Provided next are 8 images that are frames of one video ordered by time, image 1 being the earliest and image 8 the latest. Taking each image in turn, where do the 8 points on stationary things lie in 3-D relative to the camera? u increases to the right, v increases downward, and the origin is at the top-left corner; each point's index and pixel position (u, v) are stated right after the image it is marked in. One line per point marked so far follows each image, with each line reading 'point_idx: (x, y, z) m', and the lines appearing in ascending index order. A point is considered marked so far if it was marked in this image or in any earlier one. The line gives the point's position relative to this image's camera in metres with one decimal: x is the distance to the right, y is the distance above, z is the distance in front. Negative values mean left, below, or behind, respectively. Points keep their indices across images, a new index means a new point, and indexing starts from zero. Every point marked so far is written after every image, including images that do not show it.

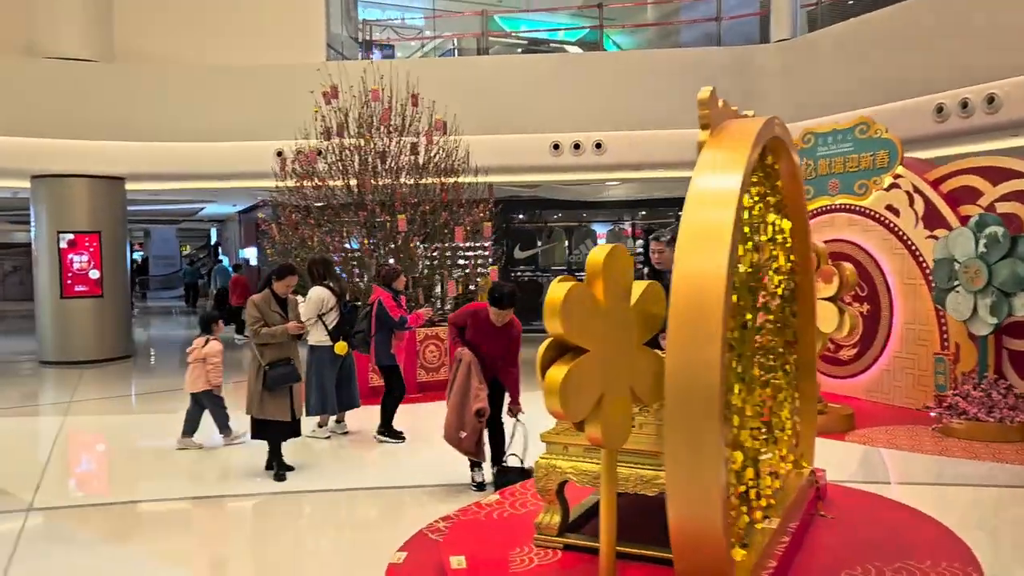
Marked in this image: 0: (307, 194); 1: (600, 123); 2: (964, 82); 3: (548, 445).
0: (-1.6, +0.8, +6.7) m
1: (+0.9, +1.8, +8.9) m
2: (+3.8, +1.7, +6.9) m
3: (+0.1, -0.5, +2.7) m
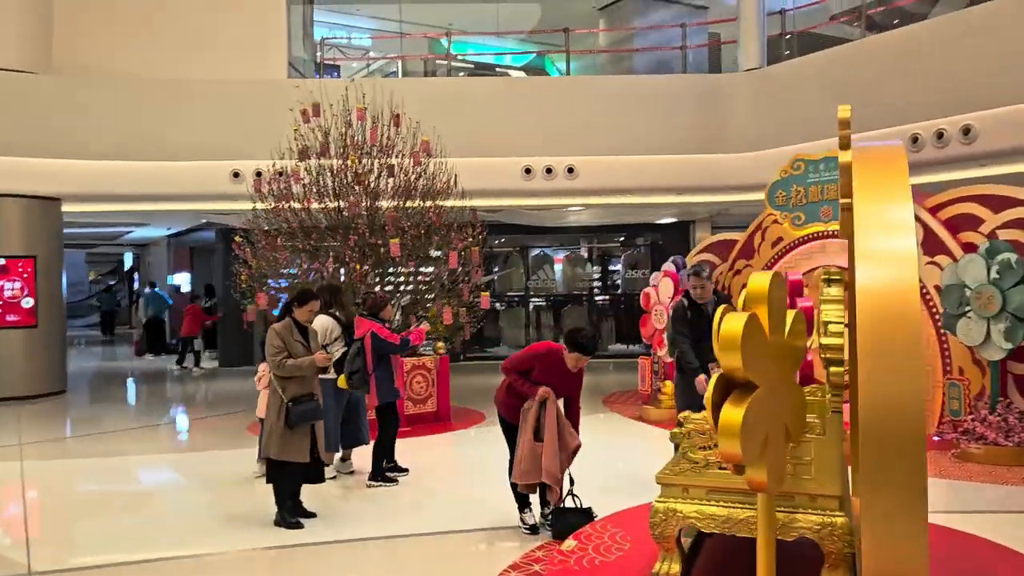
0: (-1.7, +0.5, +6.3) m
1: (+0.6, +1.5, +8.8) m
2: (+3.7, +1.5, +7.1) m
3: (+0.5, -0.6, +2.5) m
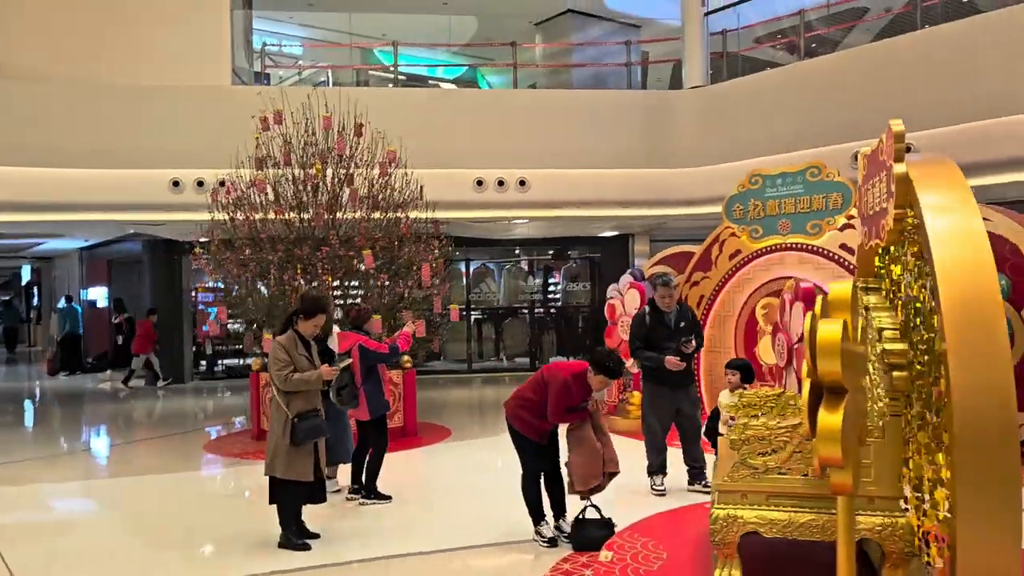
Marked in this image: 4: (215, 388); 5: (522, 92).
0: (-1.9, +0.4, +6.1) m
1: (+0.1, +1.3, +8.8) m
2: (+3.3, +1.4, +7.5) m
3: (+0.6, -0.6, +2.5) m
4: (-4.0, -1.3, +11.2) m
5: (0.0, +2.1, +8.8) m
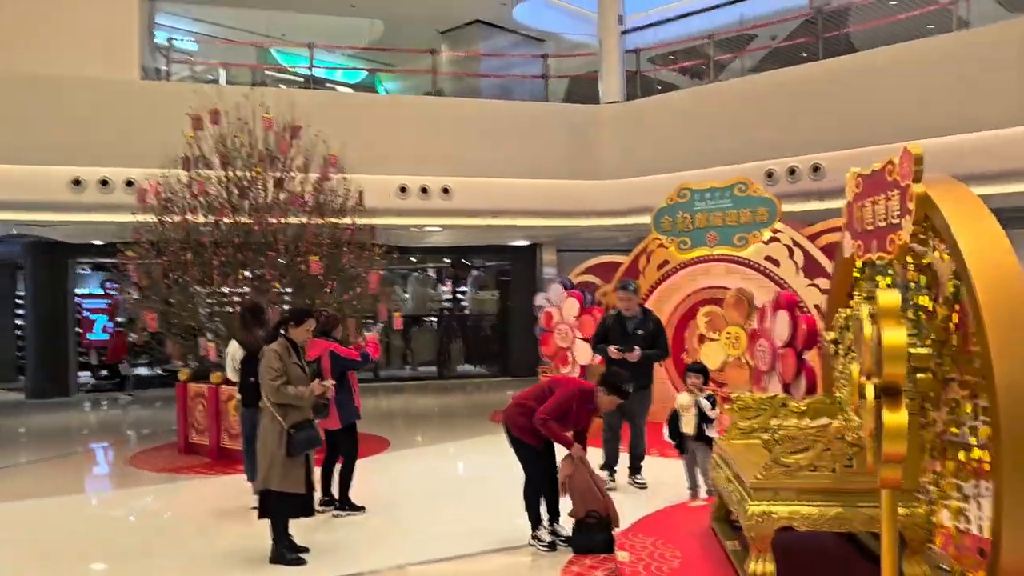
0: (-2.3, +0.4, +5.8) m
1: (-0.7, +1.3, +8.8) m
2: (+2.7, +1.3, +8.0) m
3: (+0.8, -0.7, +2.7) m
4: (-5.2, -1.4, +10.5) m
5: (-0.8, +2.0, +8.8) m
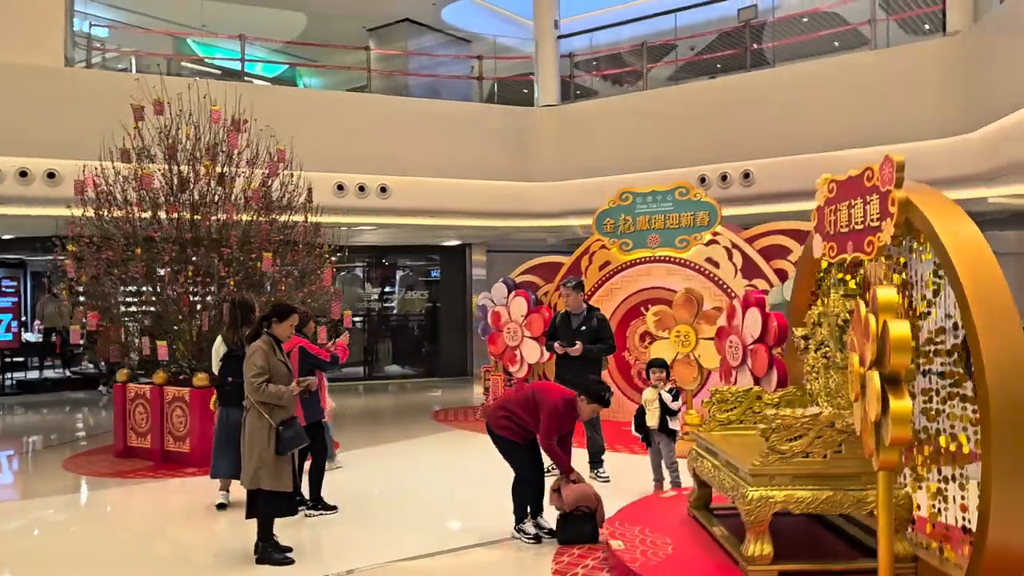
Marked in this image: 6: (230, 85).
0: (-2.6, +0.4, +5.6) m
1: (-1.4, +1.3, +8.7) m
2: (+2.1, +1.3, +8.4) m
3: (+0.8, -0.7, +2.8) m
4: (-6.0, -1.4, +9.9) m
5: (-1.4, +2.0, +8.7) m
6: (-2.7, +2.0, +8.1) m
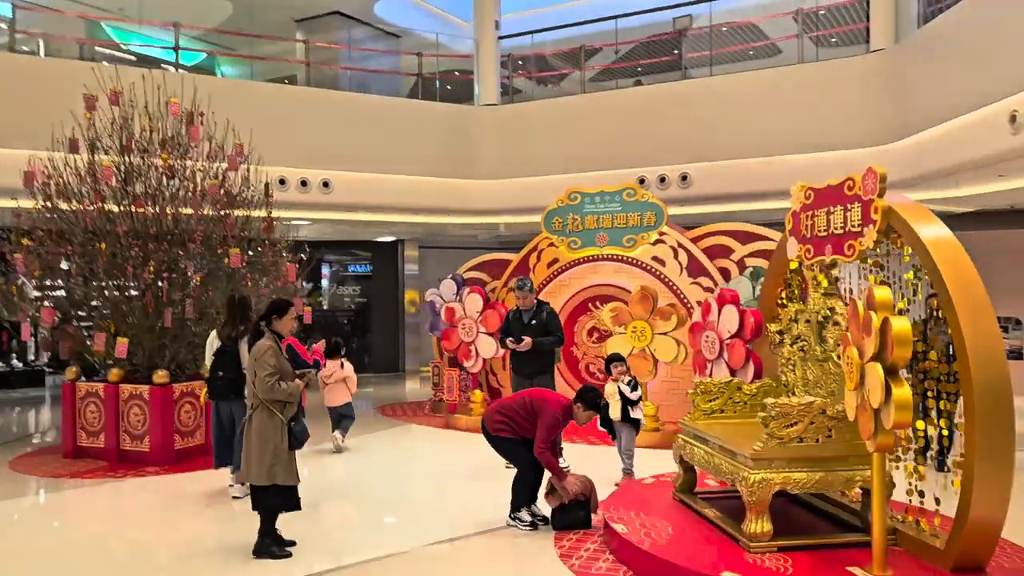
0: (-2.8, +0.5, +5.4) m
1: (-2.0, +1.3, +8.7) m
2: (+1.5, +1.3, +8.7) m
3: (+0.9, -0.6, +3.1) m
4: (-6.7, -1.3, +9.3) m
5: (-2.0, +2.1, +8.7) m
6: (-3.2, +2.0, +7.9) m
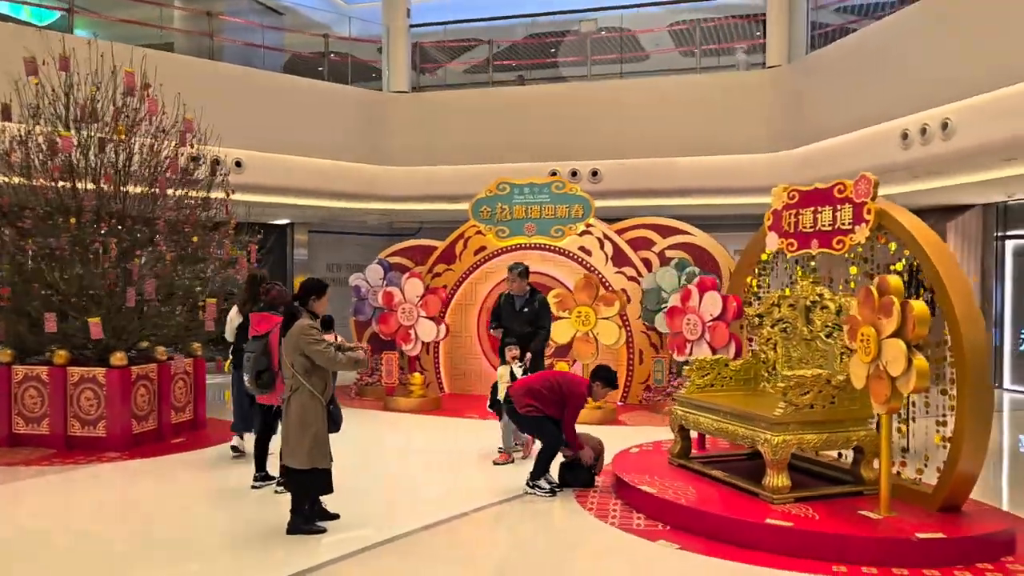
0: (-3.0, +0.6, +5.1) m
1: (-2.8, +1.5, +8.4) m
2: (+0.6, +1.5, +9.2) m
3: (+1.1, -0.6, +3.6) m
4: (-7.6, -1.1, +8.1) m
5: (-2.8, +2.2, +8.4) m
6: (-3.9, +2.2, +7.4) m
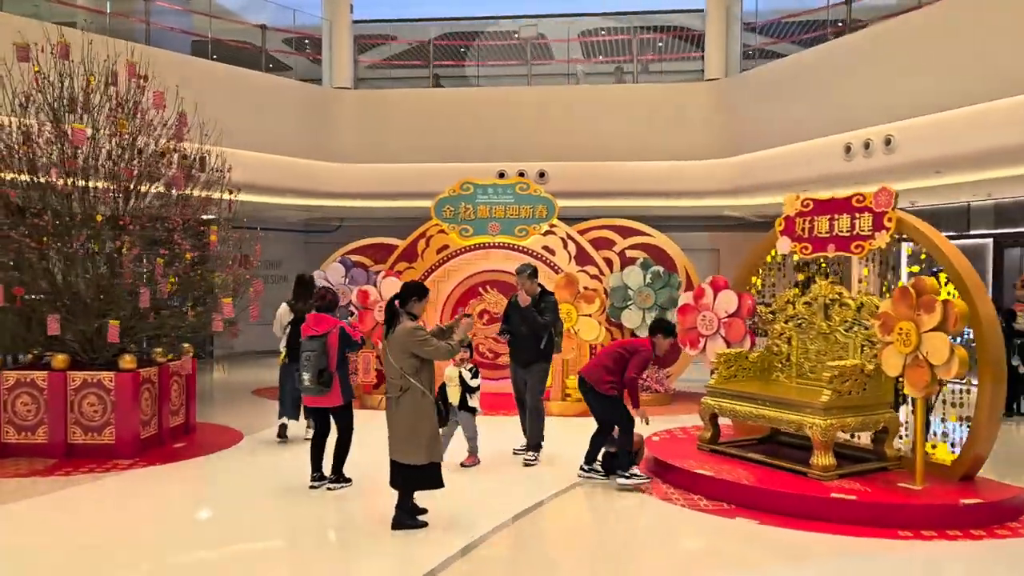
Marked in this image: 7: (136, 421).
0: (-2.8, +0.6, +4.8) m
1: (-3.2, +1.5, +8.1) m
2: (0.0, +1.5, +9.4) m
3: (+1.5, -0.6, +4.0) m
4: (-7.9, -1.1, +6.9) m
5: (-3.3, +2.3, +8.0) m
6: (-4.1, +2.2, +6.9) m
7: (-2.2, -0.8, +4.9) m
